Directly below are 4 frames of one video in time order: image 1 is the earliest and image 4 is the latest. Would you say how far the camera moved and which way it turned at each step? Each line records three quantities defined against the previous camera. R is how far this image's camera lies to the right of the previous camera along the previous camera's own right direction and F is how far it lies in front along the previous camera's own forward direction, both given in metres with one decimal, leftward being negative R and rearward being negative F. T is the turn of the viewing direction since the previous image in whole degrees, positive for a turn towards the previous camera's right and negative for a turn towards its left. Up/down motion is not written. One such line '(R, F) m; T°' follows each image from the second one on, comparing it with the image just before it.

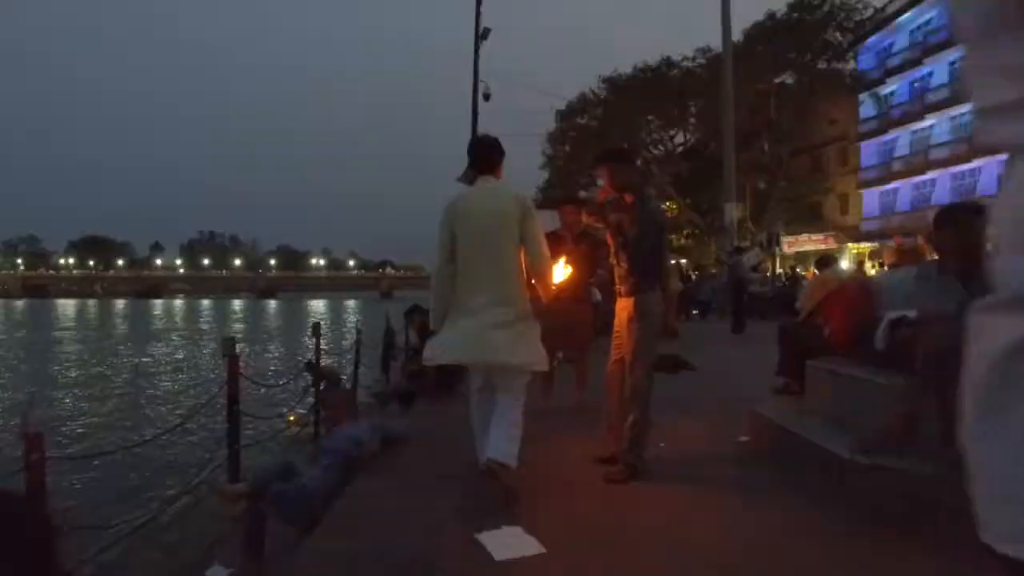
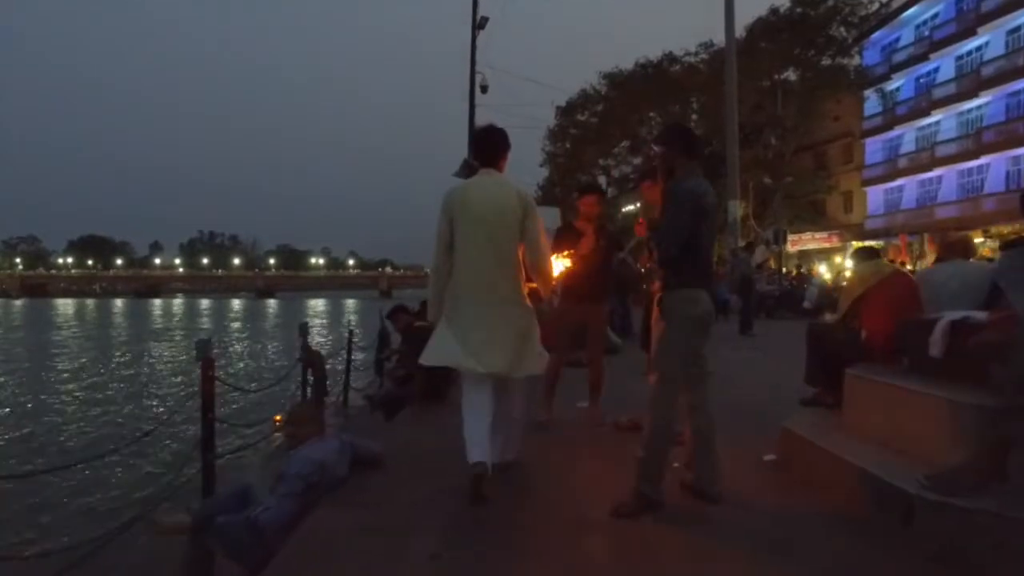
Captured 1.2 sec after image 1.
(0.0, +0.7) m; 0°
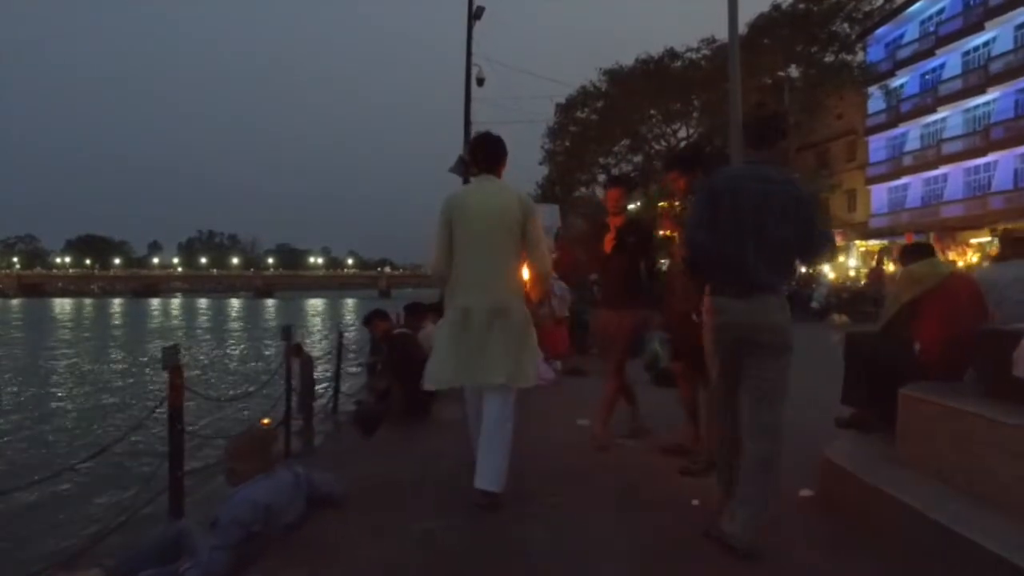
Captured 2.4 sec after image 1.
(0.0, +0.8) m; 0°
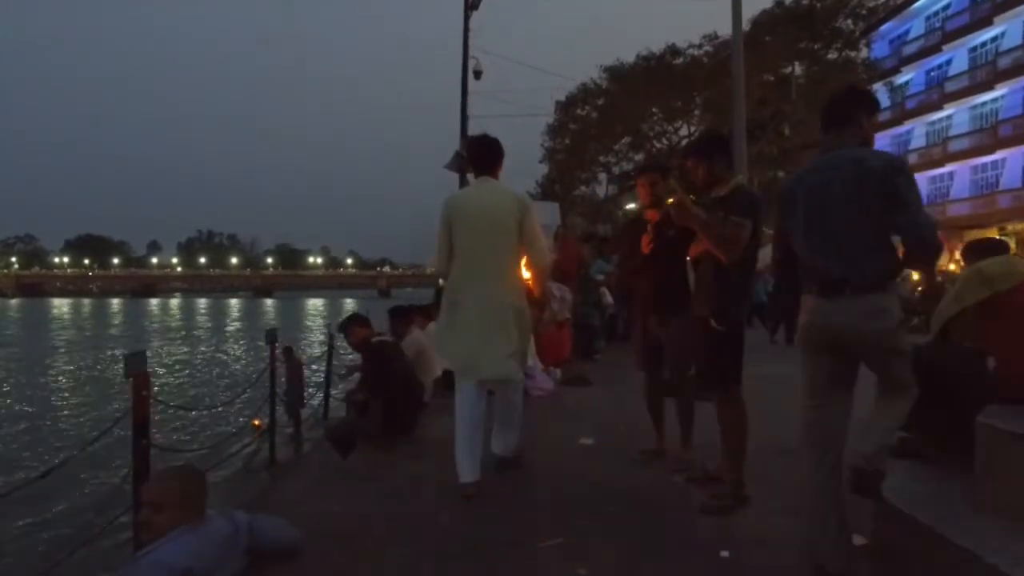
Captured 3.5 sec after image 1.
(0.0, +0.7) m; 0°
